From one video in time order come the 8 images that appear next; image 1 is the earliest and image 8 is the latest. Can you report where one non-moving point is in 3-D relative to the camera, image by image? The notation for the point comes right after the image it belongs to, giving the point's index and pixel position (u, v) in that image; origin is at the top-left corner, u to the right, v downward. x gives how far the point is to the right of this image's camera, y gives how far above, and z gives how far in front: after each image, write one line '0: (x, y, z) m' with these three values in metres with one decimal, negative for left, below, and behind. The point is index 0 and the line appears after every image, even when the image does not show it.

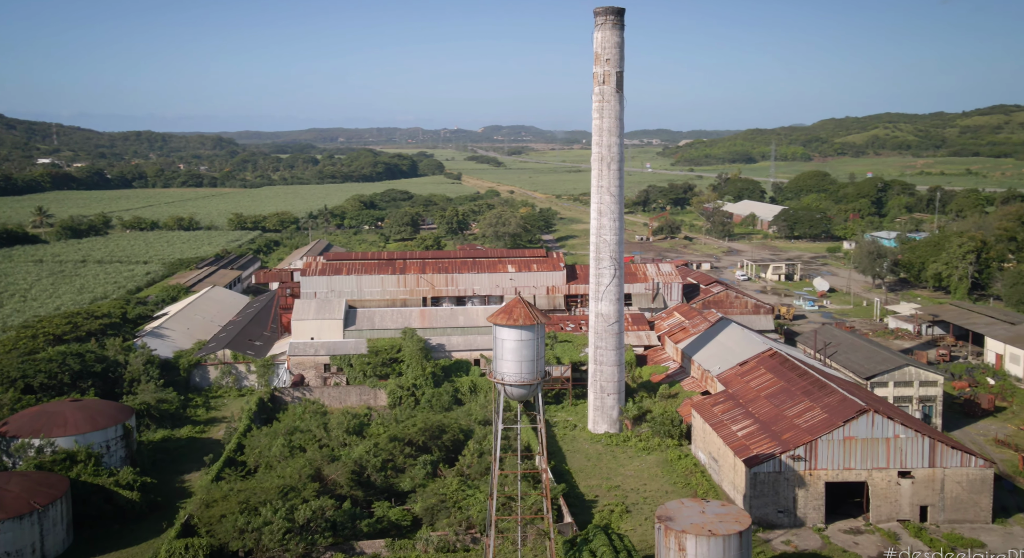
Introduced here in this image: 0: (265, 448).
0: (-4.1, -2.8, +13.7) m
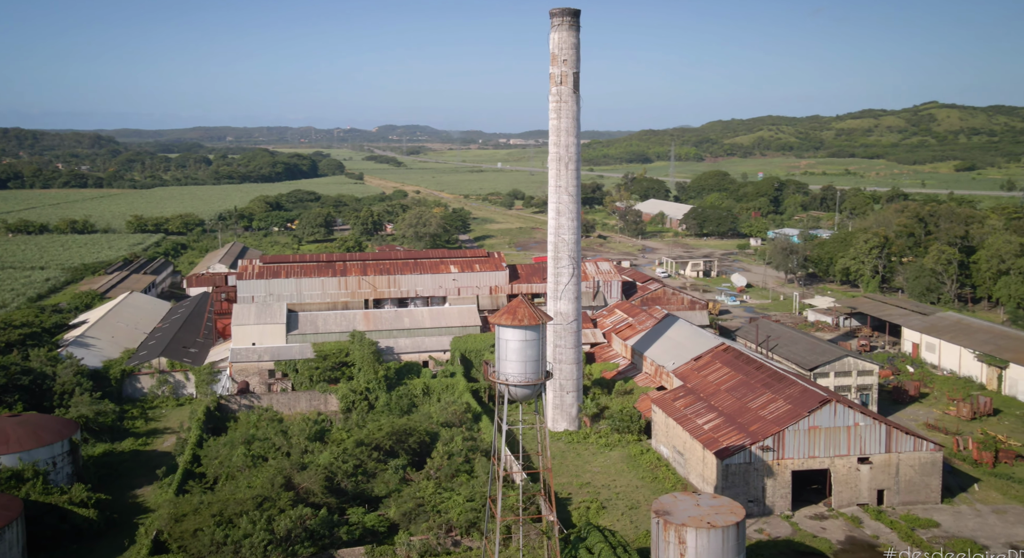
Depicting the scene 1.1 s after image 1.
0: (-4.6, -2.9, +13.2) m
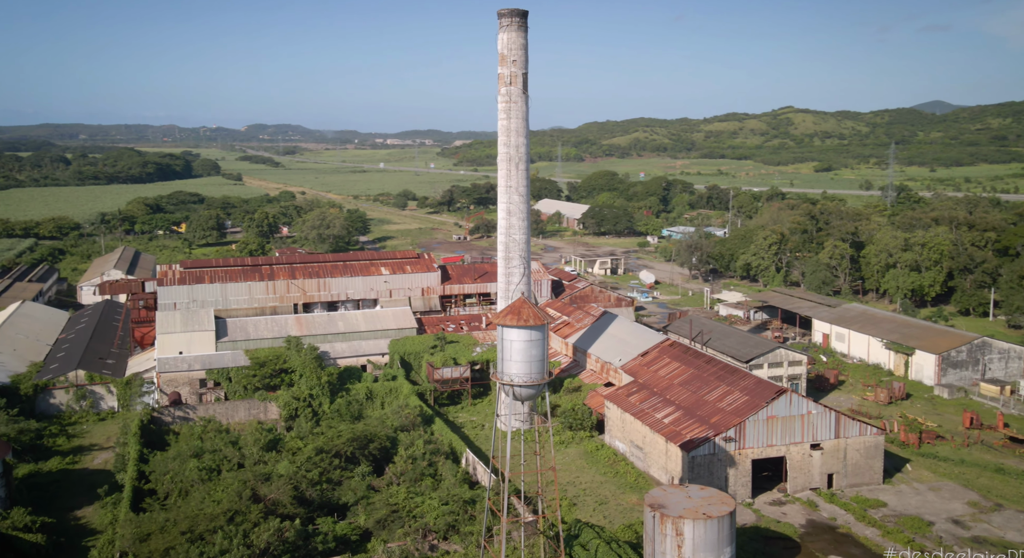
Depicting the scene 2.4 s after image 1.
0: (-5.1, -2.9, +12.6) m
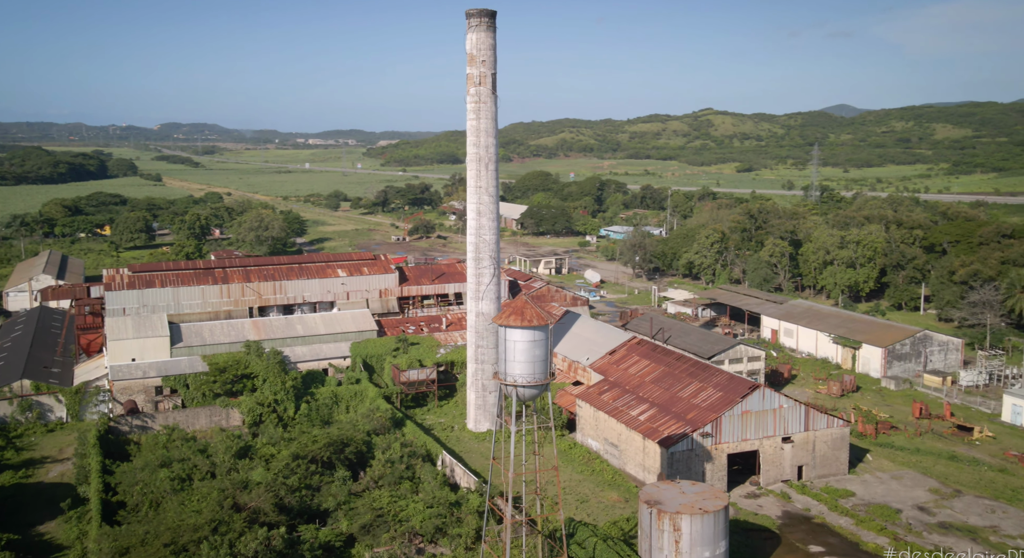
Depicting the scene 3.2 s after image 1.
0: (-5.4, -3.0, +12.2) m
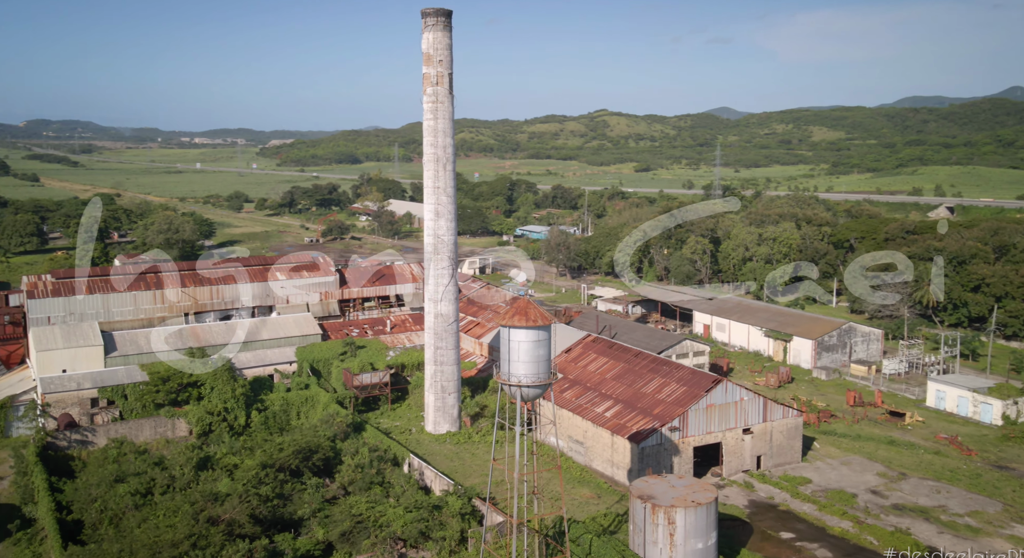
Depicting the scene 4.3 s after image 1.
0: (-5.7, -3.1, +11.6) m
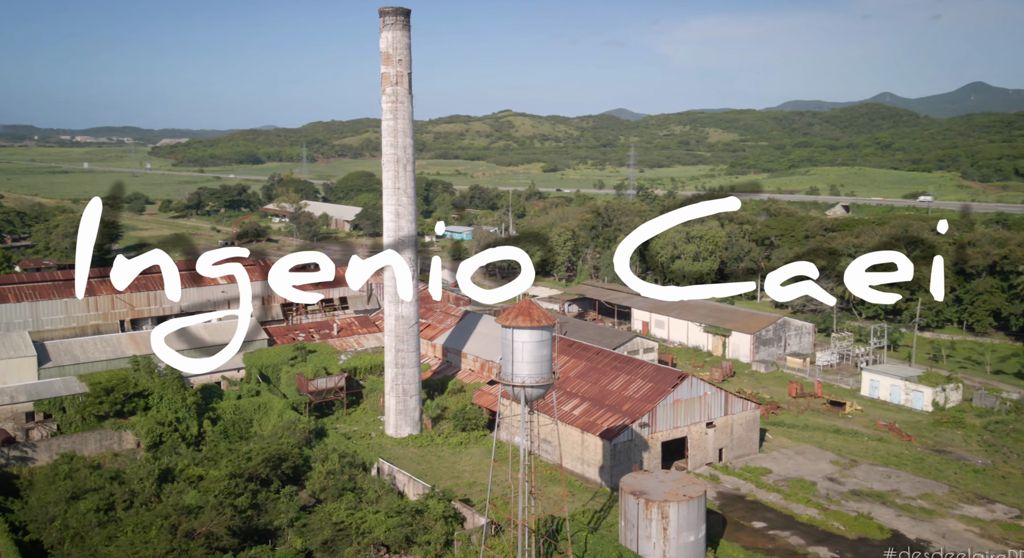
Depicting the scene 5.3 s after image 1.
0: (-6.0, -3.2, +11.1) m
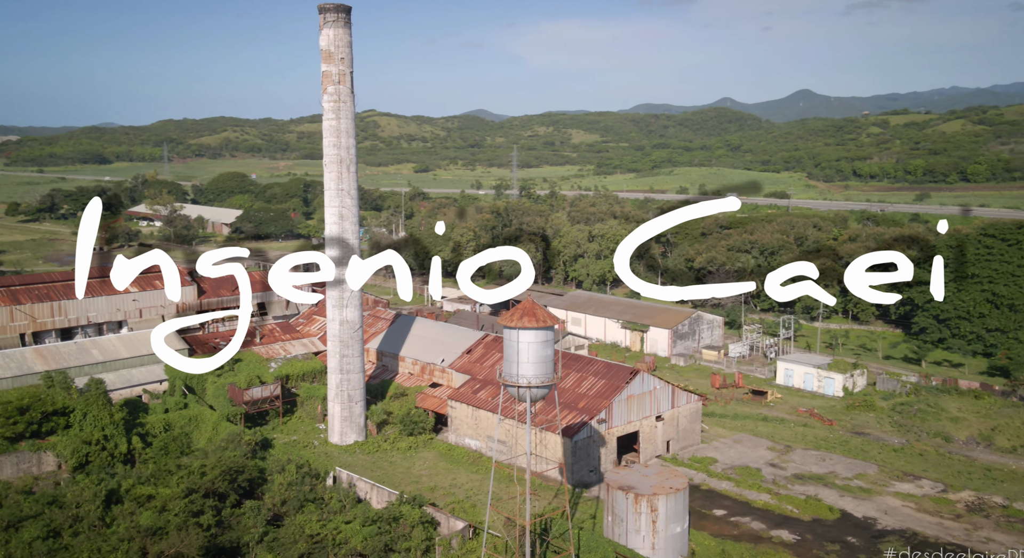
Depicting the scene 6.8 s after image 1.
0: (-6.3, -3.3, +10.2) m
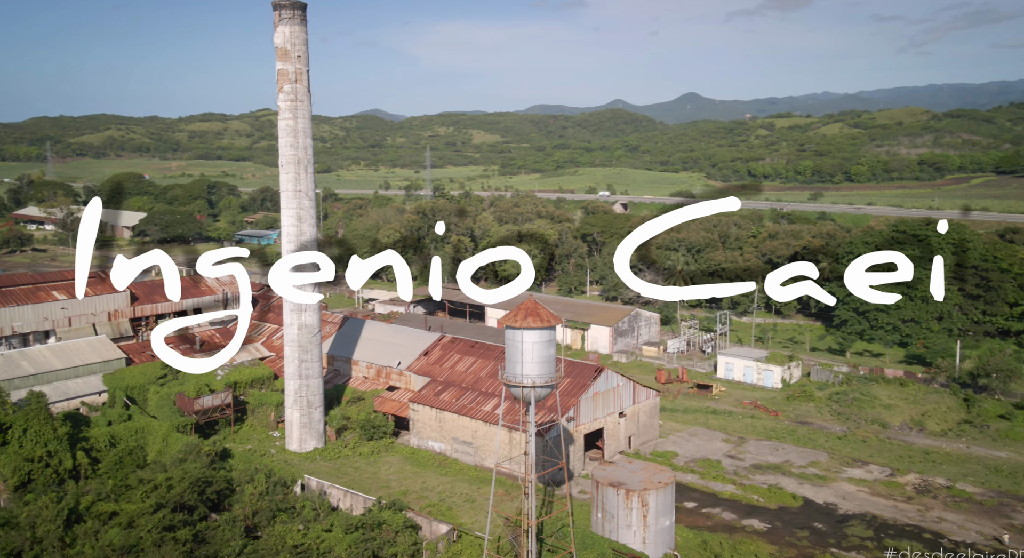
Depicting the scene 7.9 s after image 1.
0: (-6.4, -3.4, +9.6) m
